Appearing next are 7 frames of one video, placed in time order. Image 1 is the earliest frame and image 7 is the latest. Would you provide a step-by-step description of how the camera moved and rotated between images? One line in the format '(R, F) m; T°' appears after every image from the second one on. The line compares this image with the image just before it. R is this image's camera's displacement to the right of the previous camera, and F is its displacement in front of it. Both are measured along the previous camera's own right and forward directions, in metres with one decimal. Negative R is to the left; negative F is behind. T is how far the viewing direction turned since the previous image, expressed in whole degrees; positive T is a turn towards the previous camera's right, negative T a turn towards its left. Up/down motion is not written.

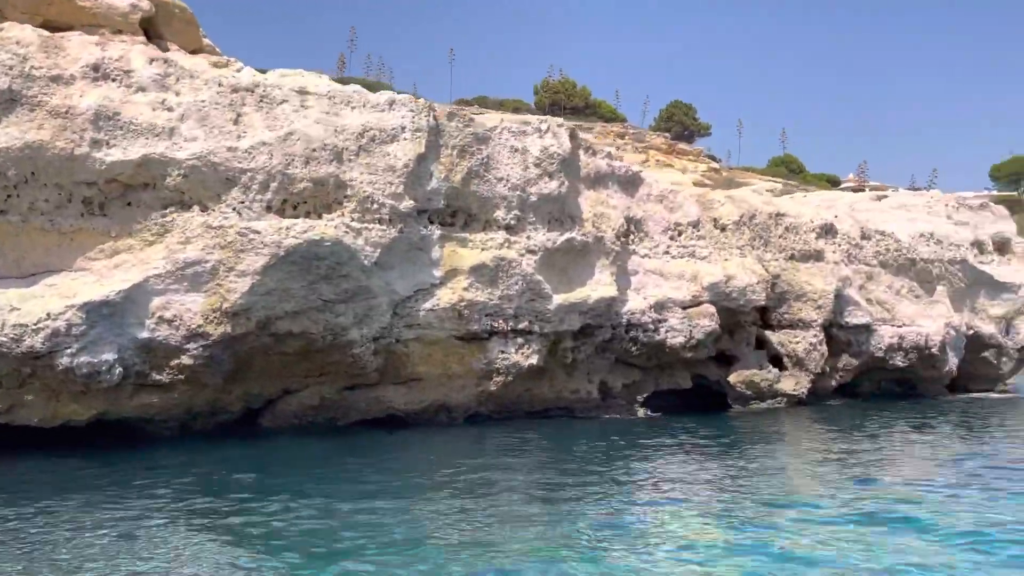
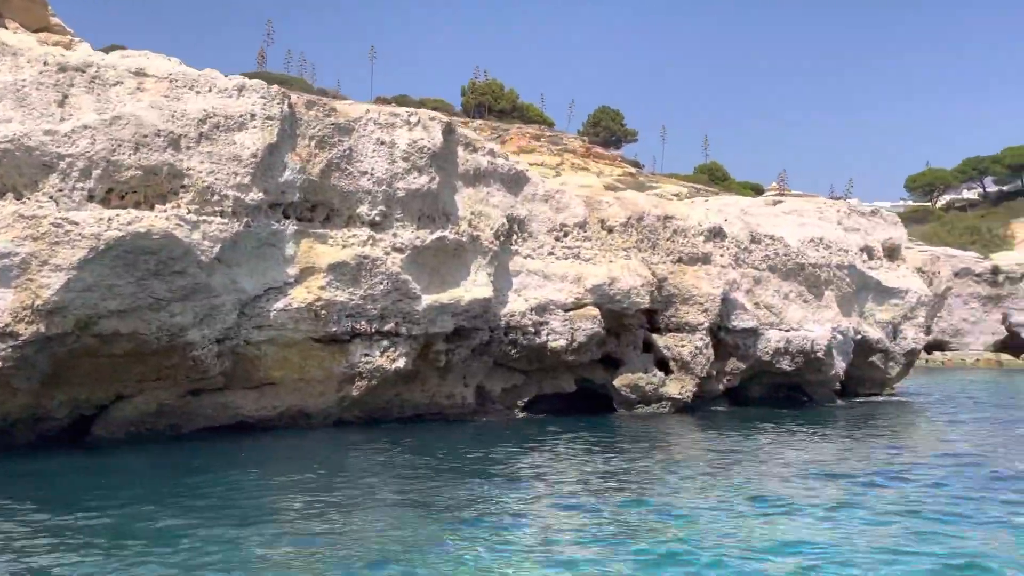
(+1.0, +0.5) m; +4°
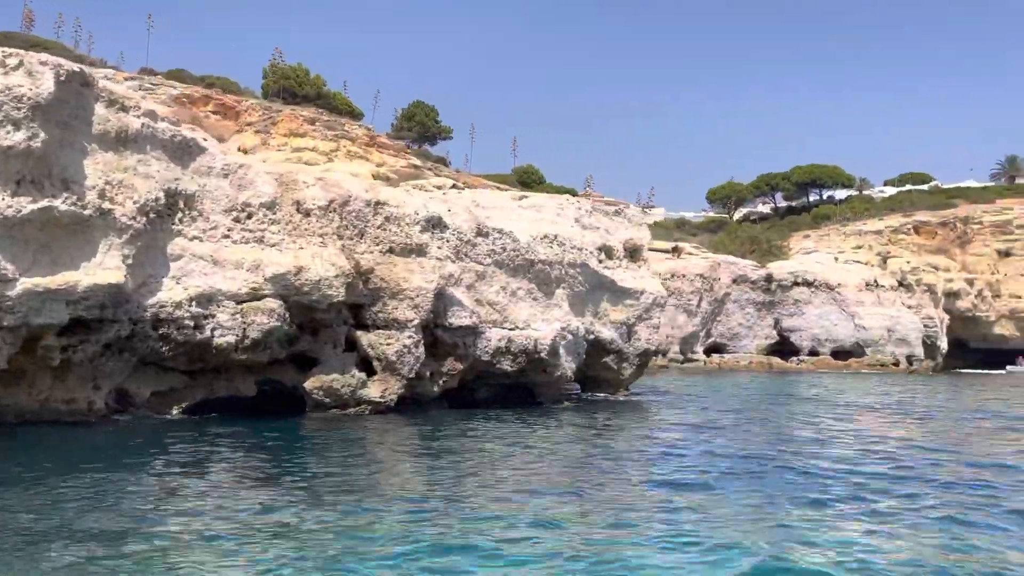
(+2.5, +1.2) m; +11°
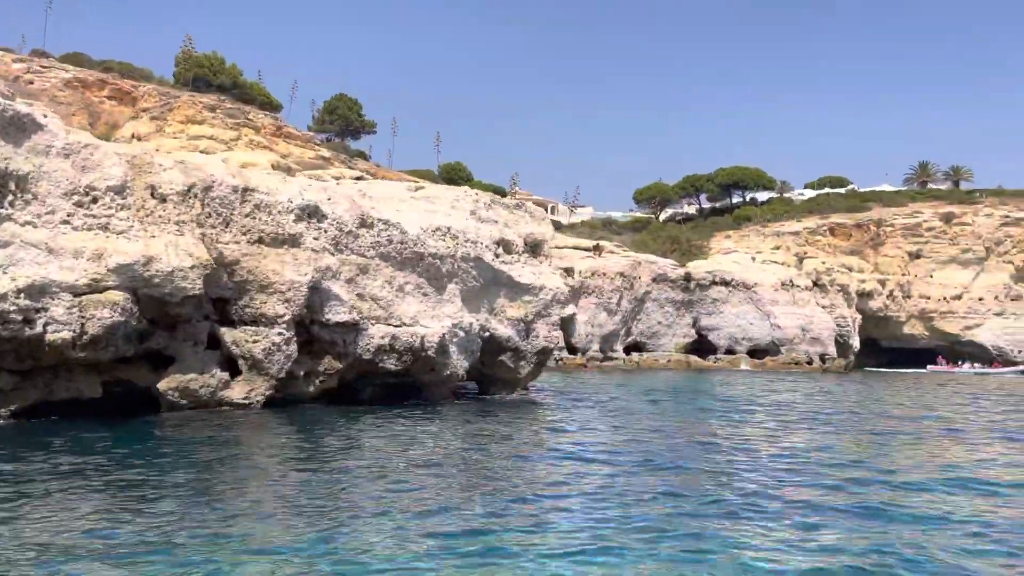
(+0.9, +0.7) m; +5°
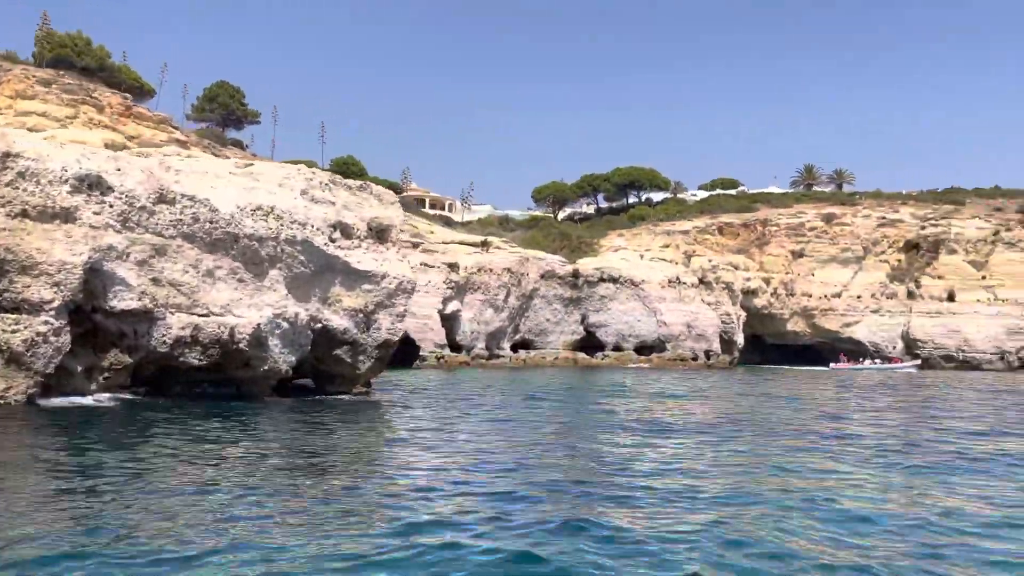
(+1.4, +1.2) m; +6°
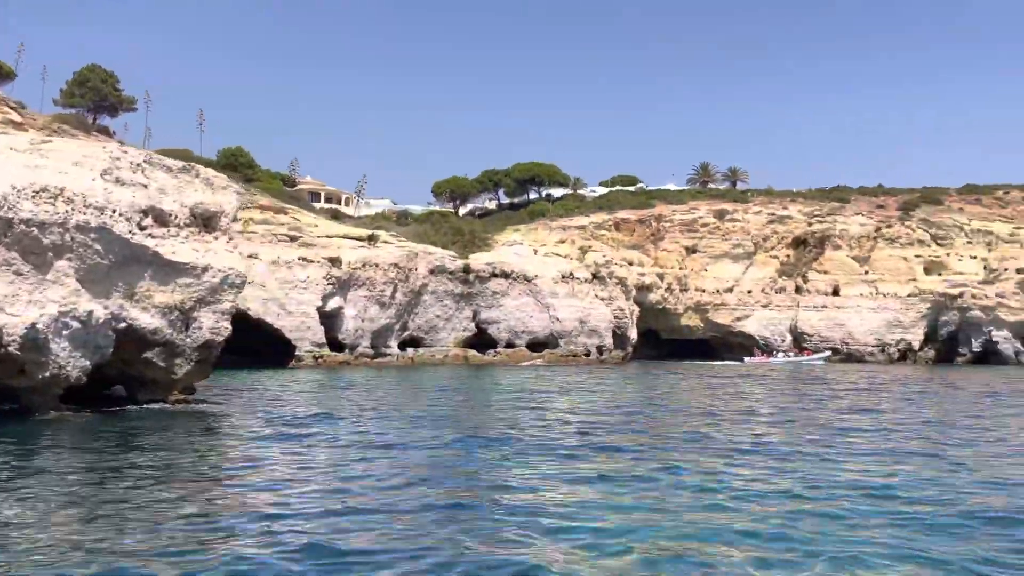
(+1.3, +1.3) m; +6°
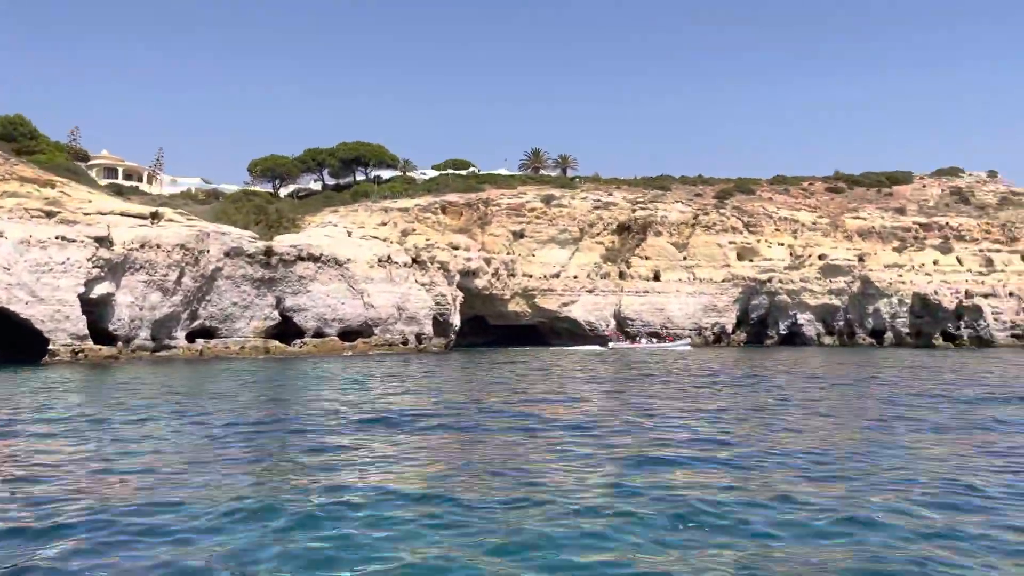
(+1.7, +2.6) m; +11°
